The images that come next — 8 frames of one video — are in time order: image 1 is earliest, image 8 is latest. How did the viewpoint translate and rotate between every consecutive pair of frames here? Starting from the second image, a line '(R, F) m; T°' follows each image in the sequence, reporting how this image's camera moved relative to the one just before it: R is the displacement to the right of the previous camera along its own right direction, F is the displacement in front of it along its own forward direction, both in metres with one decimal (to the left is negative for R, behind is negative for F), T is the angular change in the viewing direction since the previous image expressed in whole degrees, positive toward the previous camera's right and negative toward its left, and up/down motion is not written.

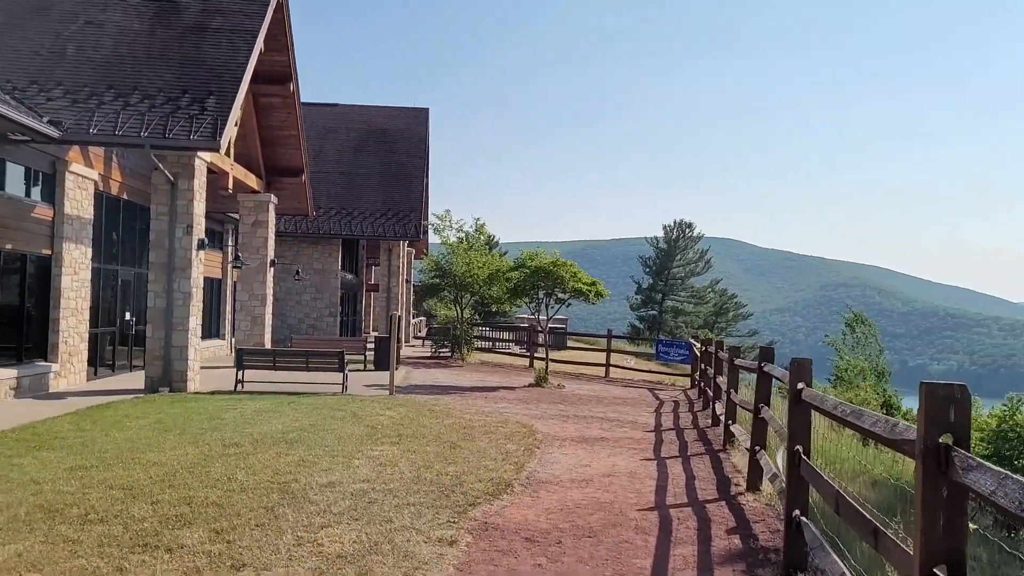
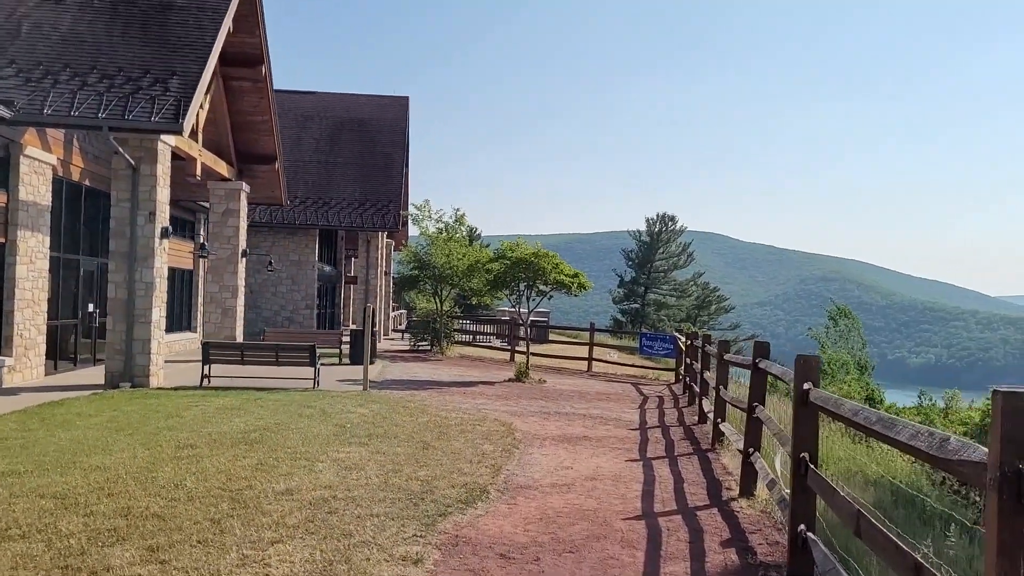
(0.0, +0.5) m; +1°
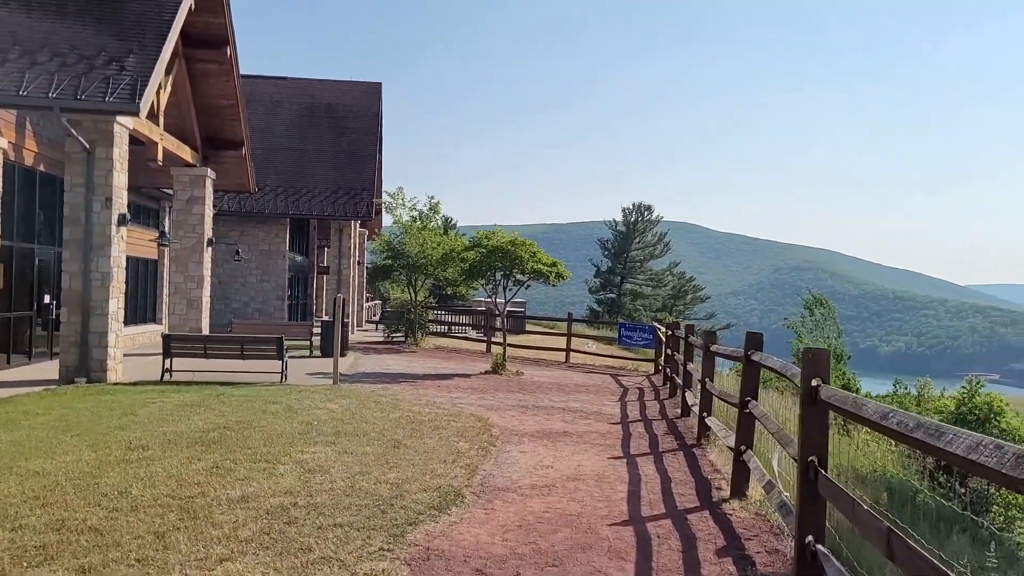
(0.0, +0.4) m; +2°
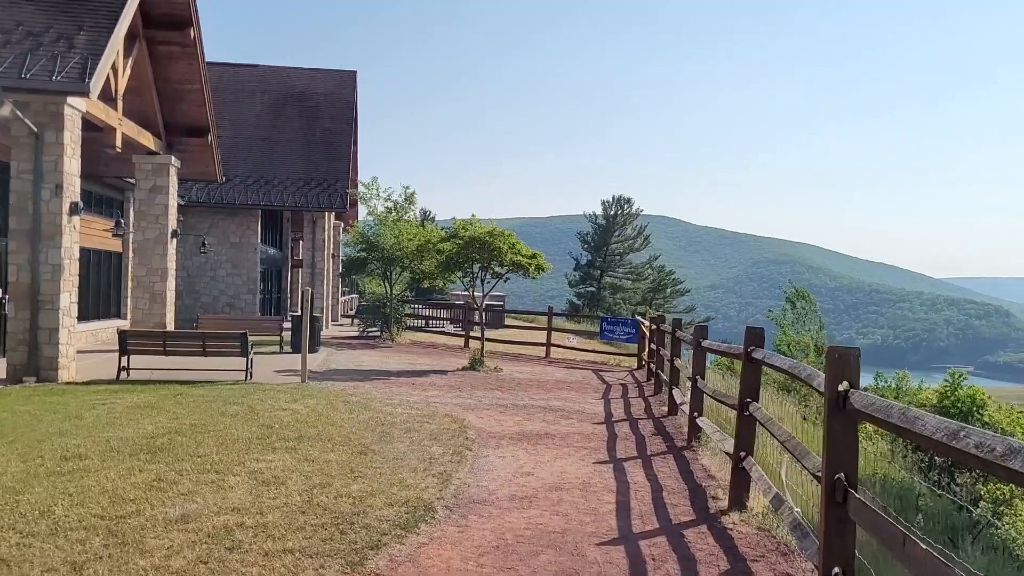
(0.0, +0.6) m; +1°
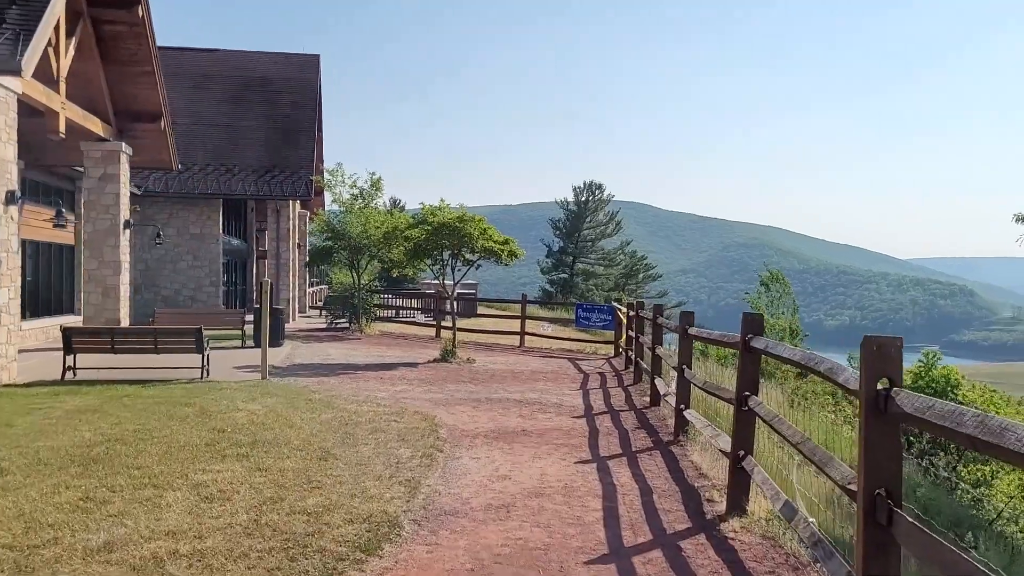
(0.0, +0.6) m; +2°
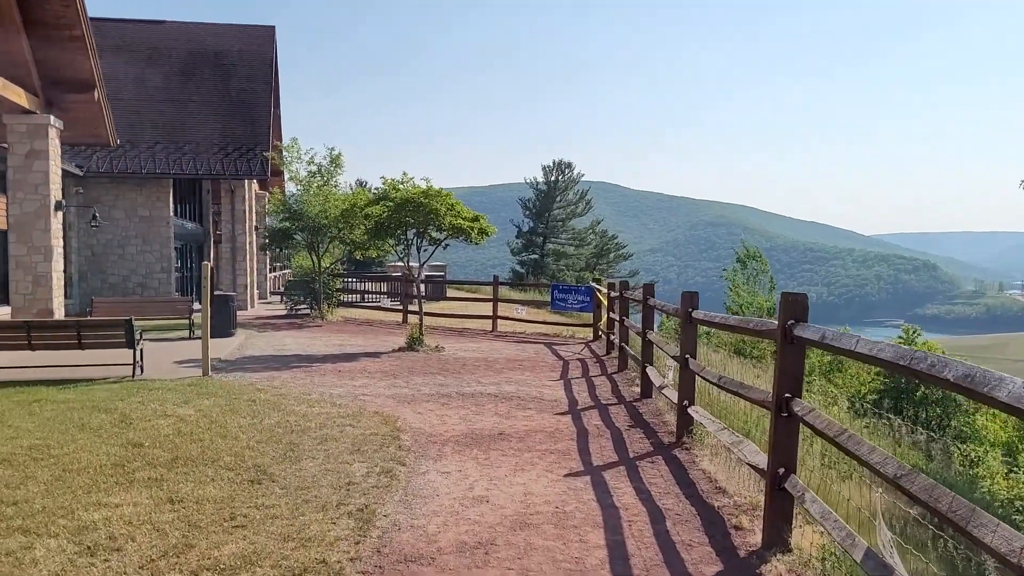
(0.0, +1.1) m; +2°
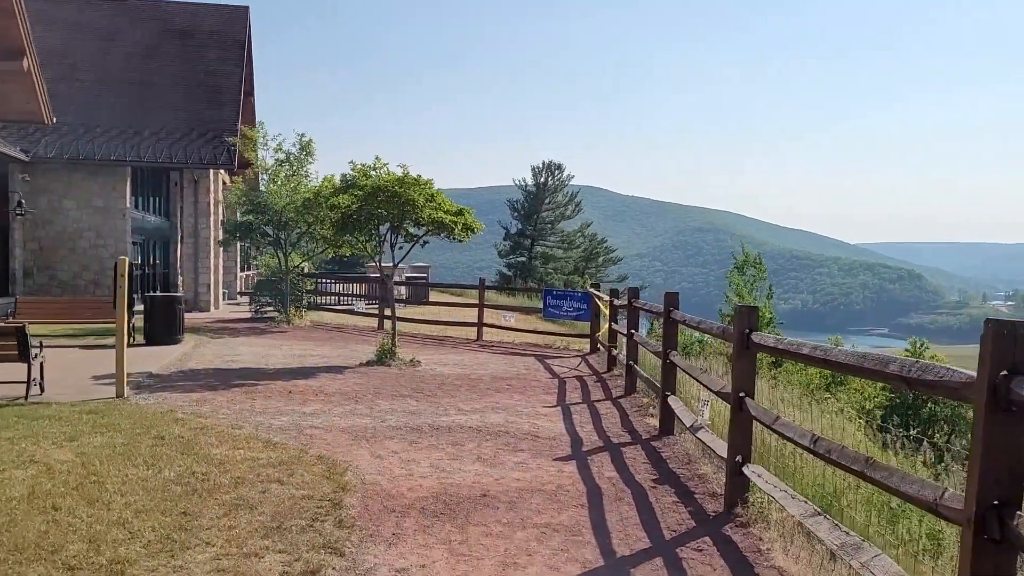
(0.0, +1.7) m; +1°
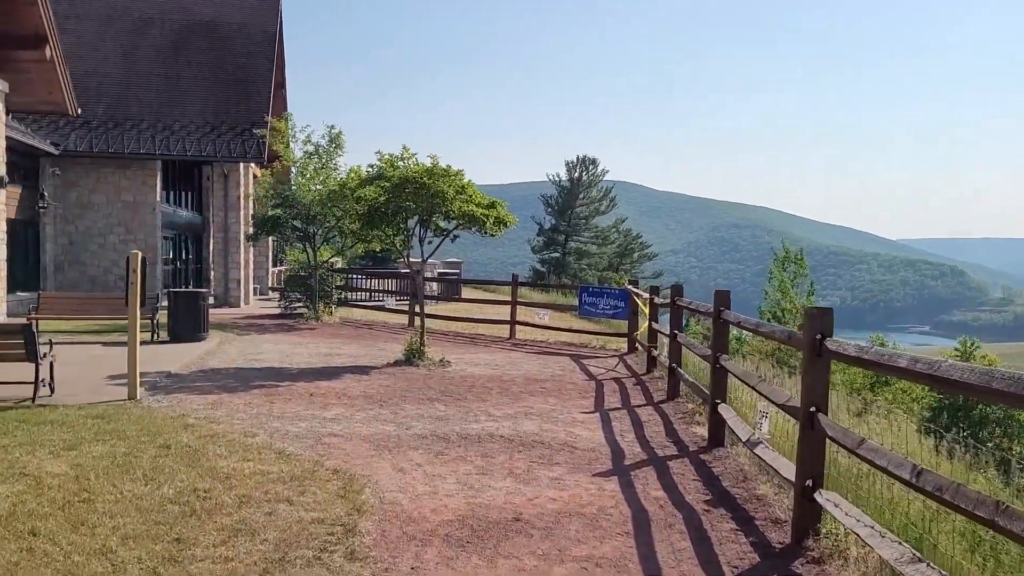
(0.0, +0.5) m; -2°
